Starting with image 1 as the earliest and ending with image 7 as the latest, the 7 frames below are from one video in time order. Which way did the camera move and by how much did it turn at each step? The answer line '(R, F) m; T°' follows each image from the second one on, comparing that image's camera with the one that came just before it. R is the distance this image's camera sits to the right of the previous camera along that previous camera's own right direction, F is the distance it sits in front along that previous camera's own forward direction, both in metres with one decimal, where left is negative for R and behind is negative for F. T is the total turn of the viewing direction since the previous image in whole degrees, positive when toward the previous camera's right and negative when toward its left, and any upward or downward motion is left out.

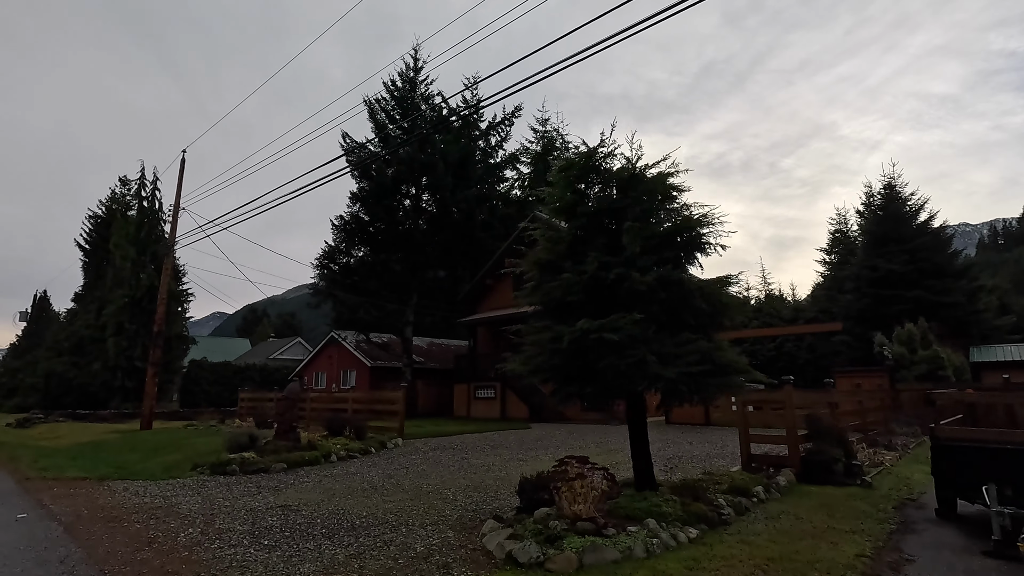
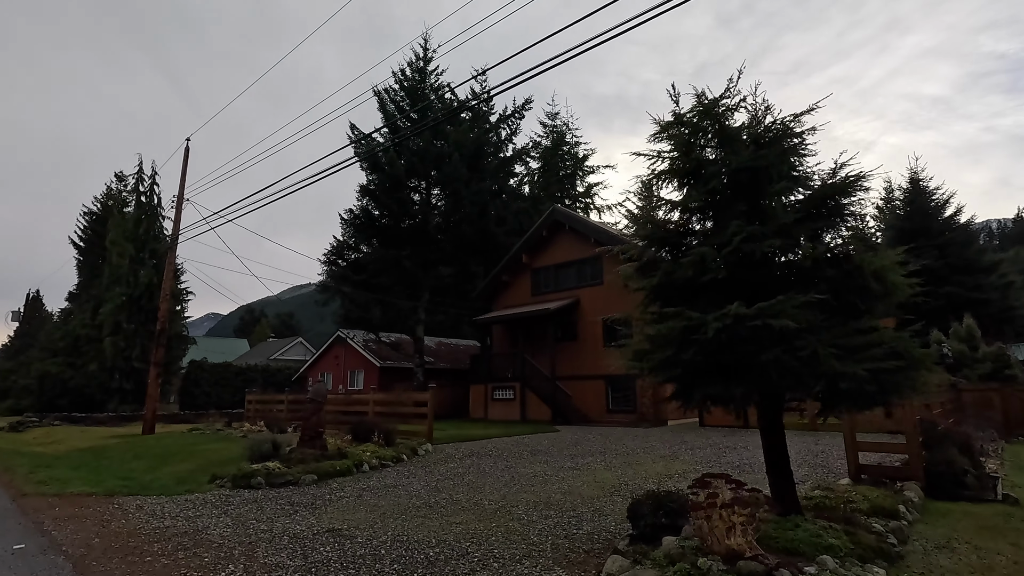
(-1.0, +1.0) m; 0°
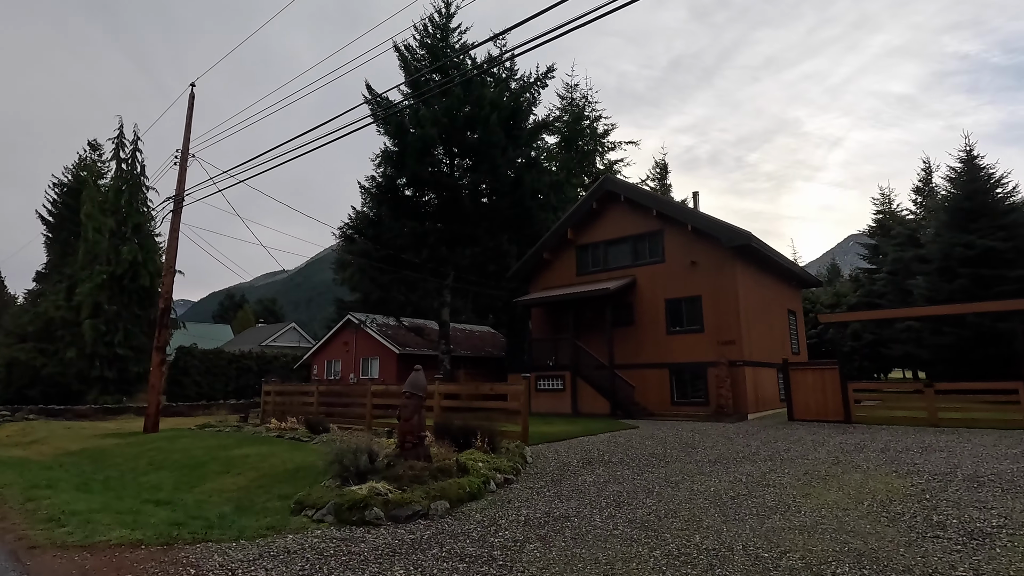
(-2.7, +2.5) m; +2°
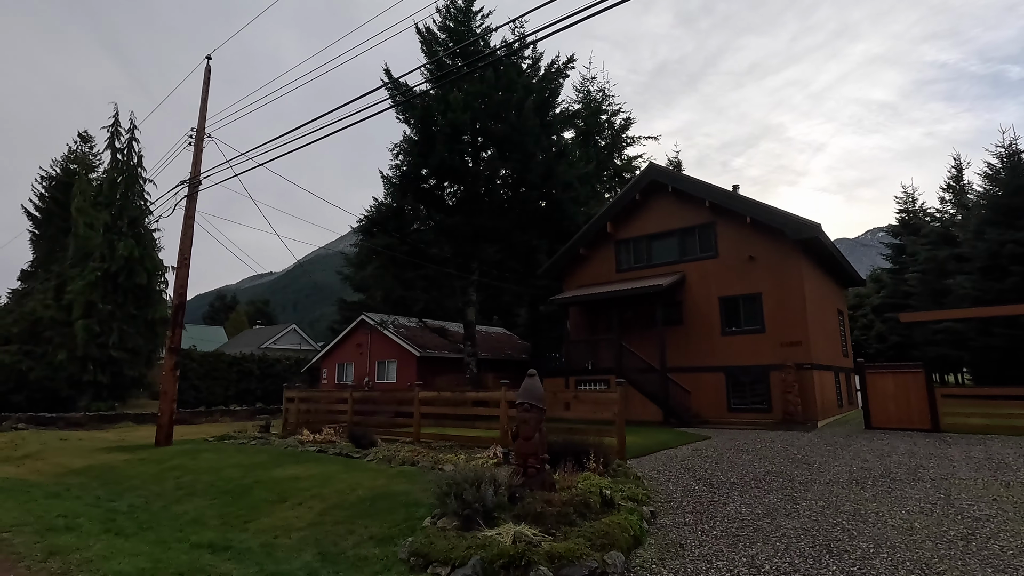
(-1.8, +1.5) m; +1°
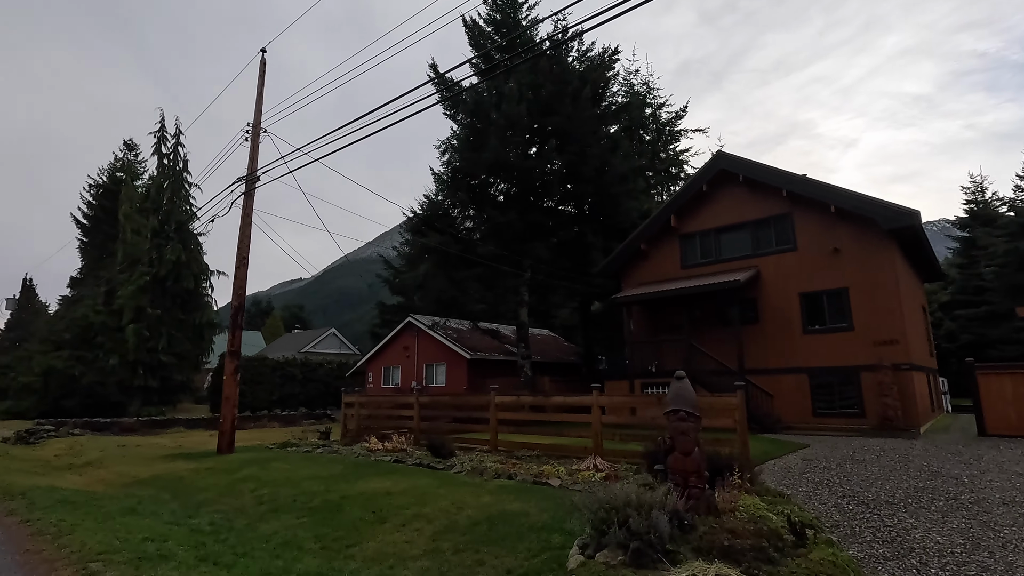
(-1.2, +0.9) m; -3°
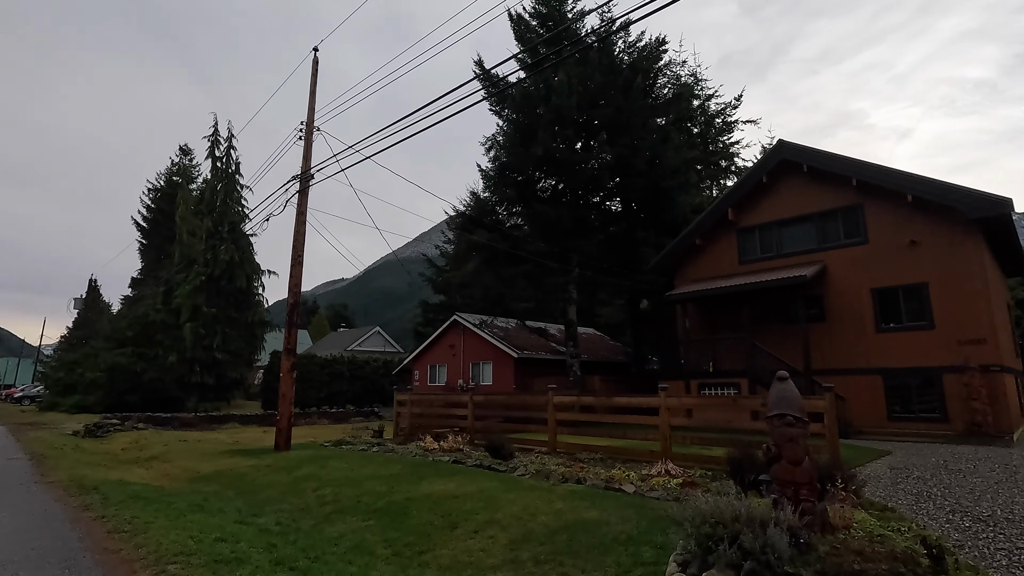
(-0.4, +0.3) m; -4°
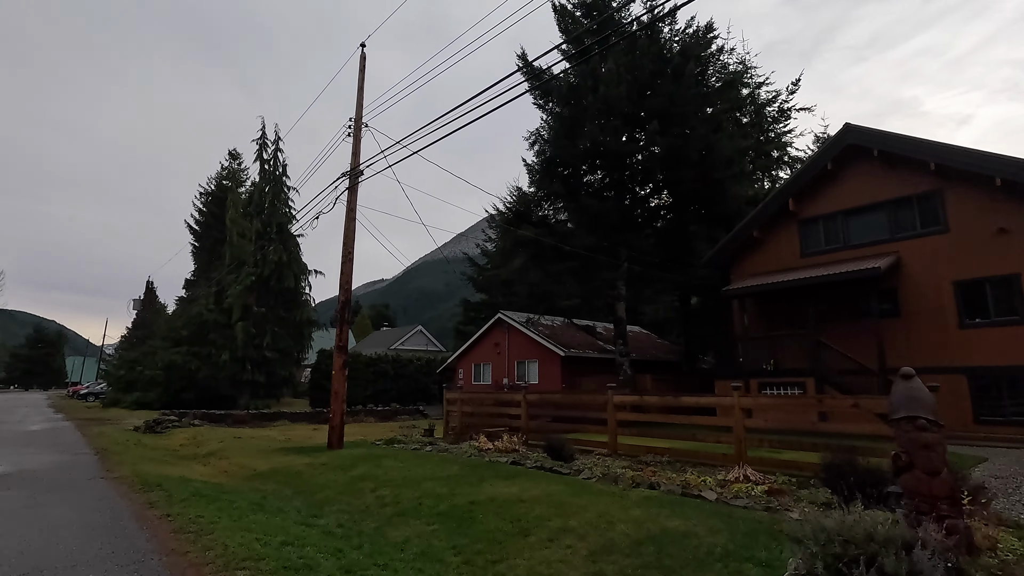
(-0.4, +0.4) m; -4°
